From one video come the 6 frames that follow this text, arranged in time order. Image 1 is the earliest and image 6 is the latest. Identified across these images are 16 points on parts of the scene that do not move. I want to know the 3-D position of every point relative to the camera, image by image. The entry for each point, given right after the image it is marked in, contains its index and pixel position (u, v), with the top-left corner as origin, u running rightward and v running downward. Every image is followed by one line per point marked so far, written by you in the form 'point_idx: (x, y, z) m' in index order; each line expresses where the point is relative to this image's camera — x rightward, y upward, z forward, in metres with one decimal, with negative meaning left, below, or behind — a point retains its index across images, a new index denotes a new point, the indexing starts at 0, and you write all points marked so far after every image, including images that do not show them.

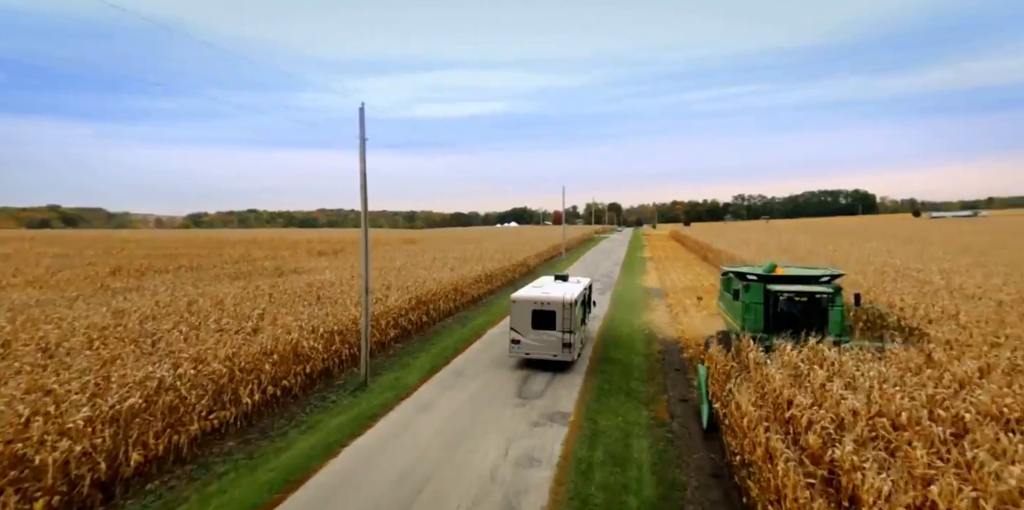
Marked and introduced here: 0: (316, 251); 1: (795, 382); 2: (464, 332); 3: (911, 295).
0: (-6.9, 0.0, +17.5) m
1: (+3.5, -1.6, +6.2) m
2: (-1.1, -1.8, +11.6) m
3: (+11.2, -1.1, +14.2) m
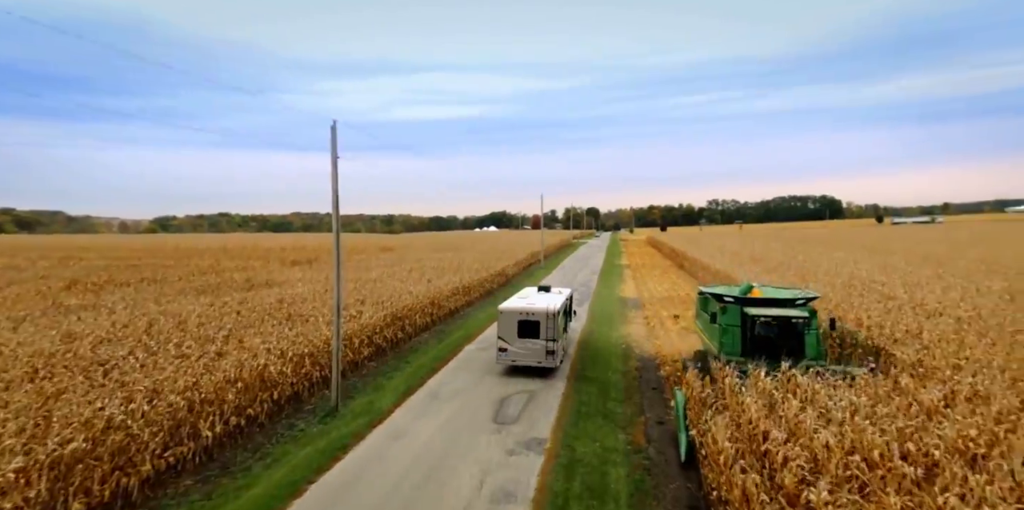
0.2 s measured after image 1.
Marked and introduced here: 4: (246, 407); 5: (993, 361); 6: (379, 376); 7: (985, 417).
0: (-7.6, -0.3, +17.1) m
1: (+3.2, -2.0, +6.2) m
2: (-1.6, -2.1, +11.4) m
3: (+10.6, -1.6, +14.5) m
4: (-3.4, -1.9, +6.3) m
5: (+8.7, -1.9, +9.2) m
6: (-2.5, -2.2, +9.2) m
7: (+6.0, -2.1, +6.4) m
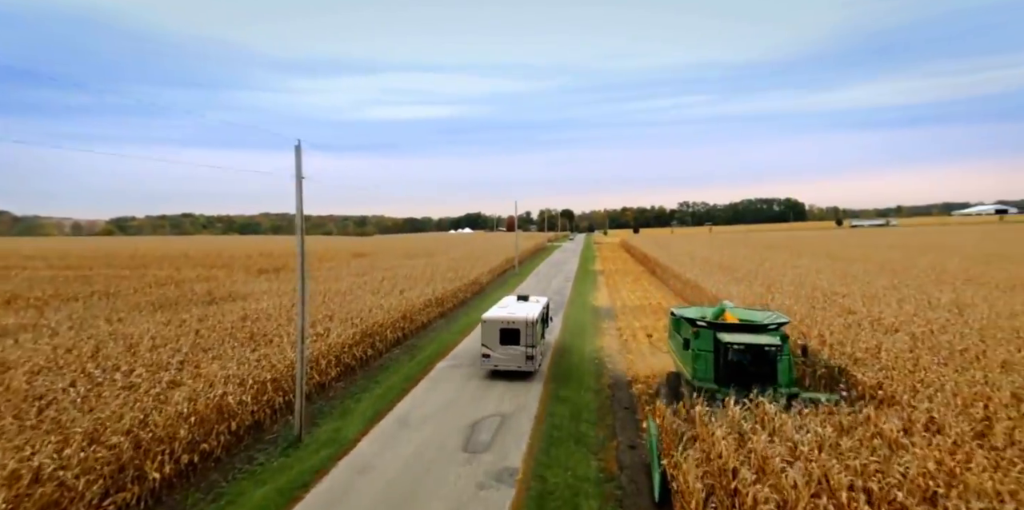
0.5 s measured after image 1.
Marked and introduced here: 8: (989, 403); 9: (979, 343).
0: (-8.5, -0.5, +16.5) m
1: (+2.9, -2.4, +6.2) m
2: (-2.2, -2.5, +11.1) m
3: (+9.8, -2.2, +14.8) m
4: (-3.7, -2.3, +6.0) m
5: (+8.2, -2.4, +9.4) m
6: (-3.0, -2.6, +8.9) m
7: (+5.6, -2.5, +6.5) m
8: (+8.1, -2.5, +8.5) m
9: (+13.6, -2.5, +14.7) m
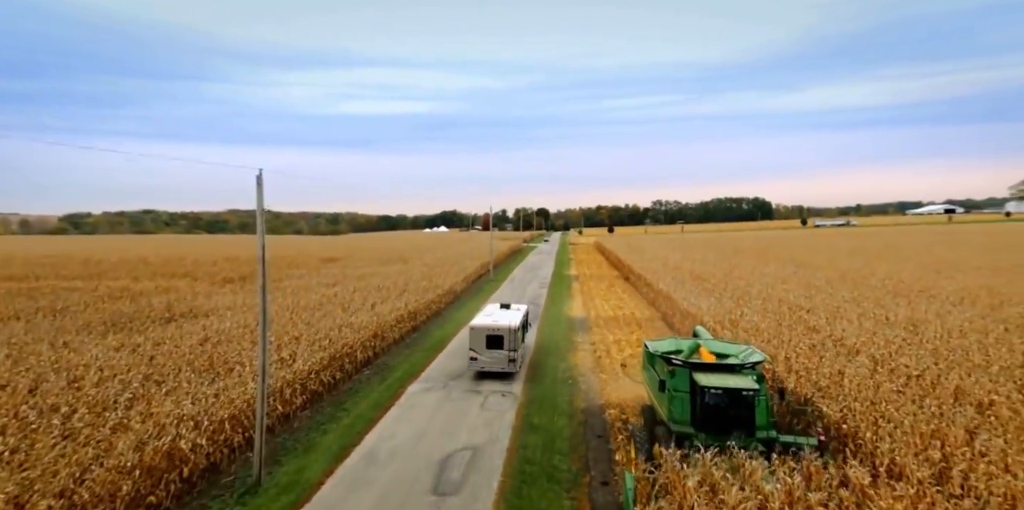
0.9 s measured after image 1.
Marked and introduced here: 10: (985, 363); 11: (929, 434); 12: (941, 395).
0: (-9.3, -0.7, +15.8) m
1: (+2.5, -3.0, +6.1) m
2: (-2.8, -2.9, +10.8) m
3: (+9.0, -2.9, +15.1) m
4: (-4.1, -2.7, +5.6) m
5: (+7.6, -3.2, +9.6) m
6: (-3.4, -3.0, +8.5) m
7: (+5.2, -3.2, +6.6) m
8: (+7.6, -3.2, +8.7) m
9: (+12.8, -3.4, +15.1) m
10: (+15.1, -3.4, +16.0) m
11: (+7.5, -3.2, +8.9) m
12: (+10.2, -3.3, +11.9) m
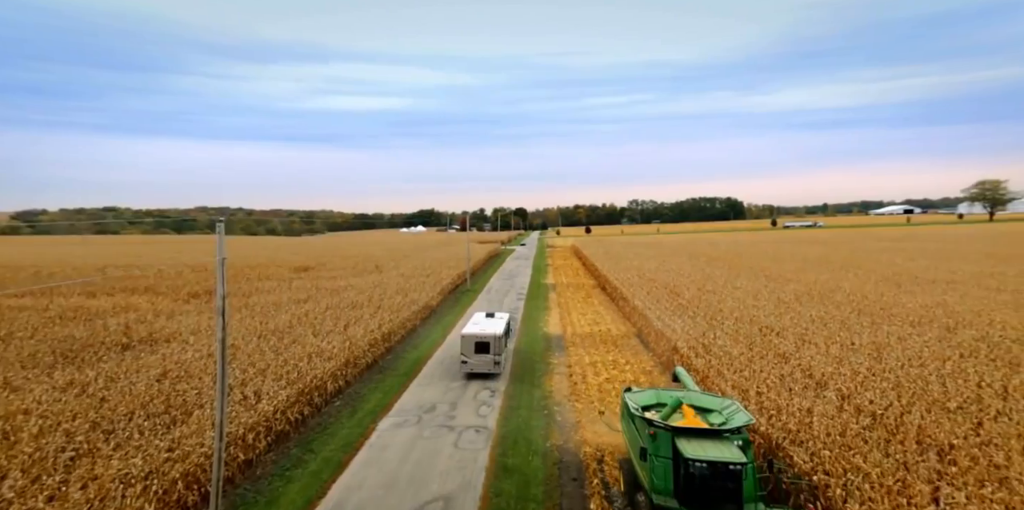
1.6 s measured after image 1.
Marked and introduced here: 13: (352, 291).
0: (-10.0, -1.1, +15.1) m
1: (+2.2, -3.9, +6.0) m
2: (-3.3, -3.5, +10.4) m
3: (+8.2, -4.0, +15.2) m
4: (-4.3, -3.3, +5.1) m
5: (+7.1, -4.2, +9.7) m
6: (-3.9, -3.6, +8.1) m
7: (+4.9, -4.2, +6.5) m
8: (+7.1, -4.3, +8.8) m
9: (+12.0, -4.6, +15.4) m
10: (+14.3, -4.7, +16.5) m
11: (+7.0, -4.3, +9.0) m
12: (+9.6, -4.5, +12.1) m
13: (-6.4, -1.4, +19.8) m
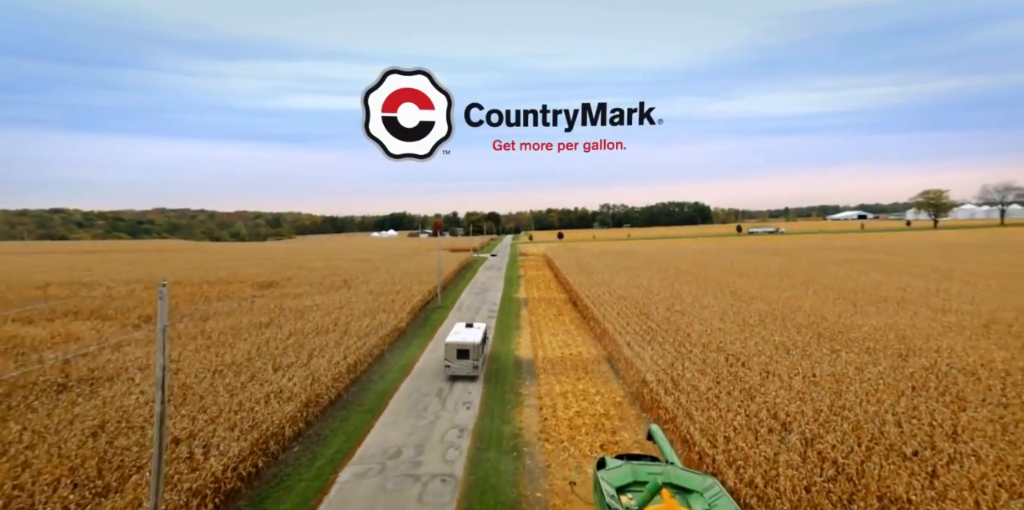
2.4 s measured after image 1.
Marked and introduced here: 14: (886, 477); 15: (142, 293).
0: (-10.7, -1.6, +14.1) m
1: (+1.8, -4.9, +5.7) m
2: (-4.0, -4.4, +9.8) m
3: (+7.3, -5.3, +15.3) m
4: (-4.7, -4.1, +4.5) m
5: (+6.5, -5.5, +9.8) m
6: (-4.4, -4.4, +7.5) m
7: (+4.4, -5.4, +6.5) m
8: (+6.5, -5.6, +8.8) m
9: (+11.0, -6.1, +15.7) m
10: (+13.2, -6.3, +16.9) m
11: (+6.4, -5.5, +9.0) m
12: (+8.8, -5.9, +12.3) m
13: (-7.5, -2.1, +19.0) m
14: (+9.8, -5.9, +13.0) m
15: (-14.7, -0.8, +20.1) m
